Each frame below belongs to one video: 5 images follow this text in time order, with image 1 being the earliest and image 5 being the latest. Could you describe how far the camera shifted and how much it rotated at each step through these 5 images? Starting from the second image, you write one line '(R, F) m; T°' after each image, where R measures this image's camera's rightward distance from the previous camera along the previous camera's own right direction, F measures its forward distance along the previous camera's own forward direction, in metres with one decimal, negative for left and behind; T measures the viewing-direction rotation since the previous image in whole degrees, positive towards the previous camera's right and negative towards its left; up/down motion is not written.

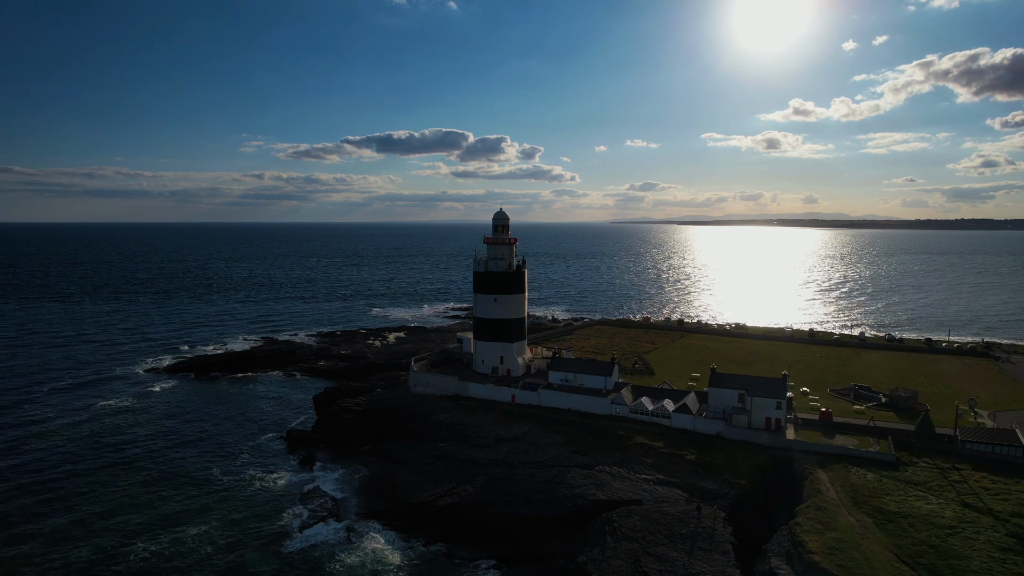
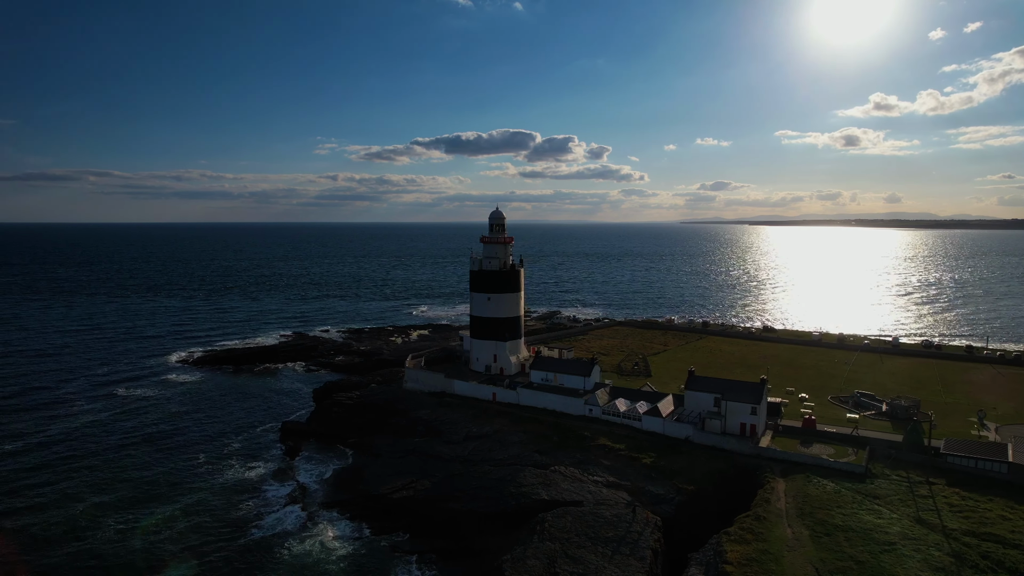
(+4.6, +0.1) m; -5°
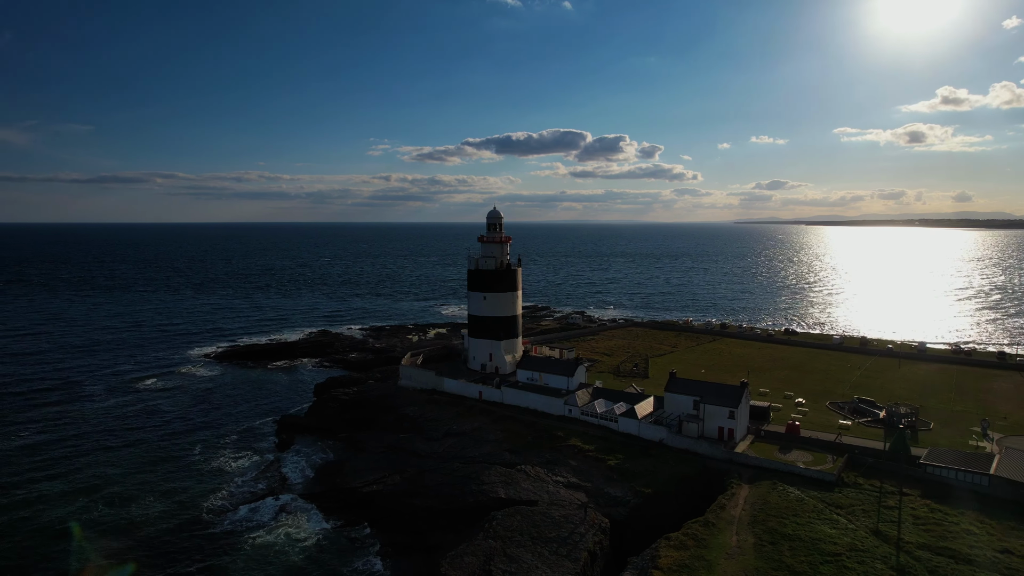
(+3.4, 0.0) m; -4°
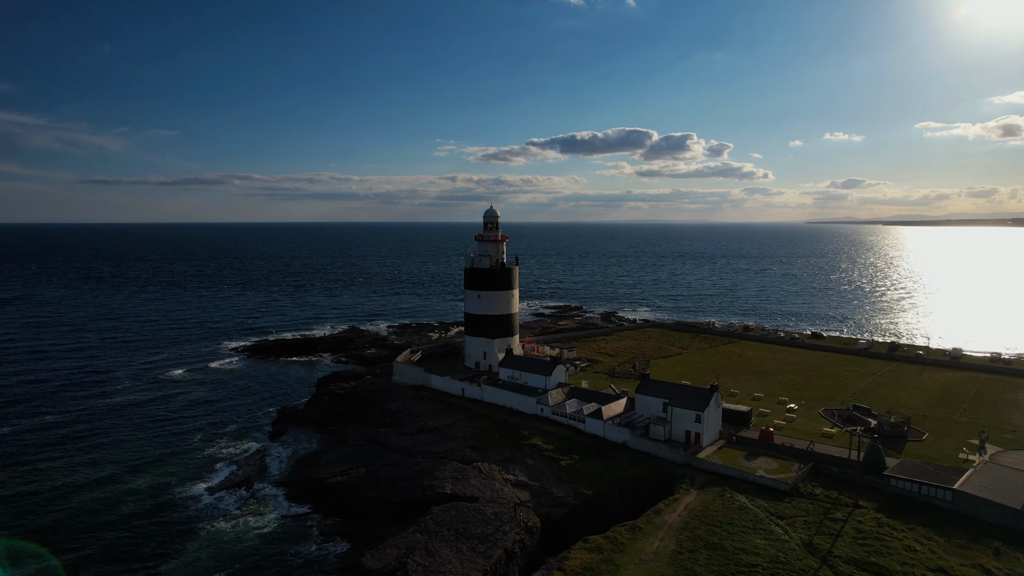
(+4.4, +0.1) m; -5°
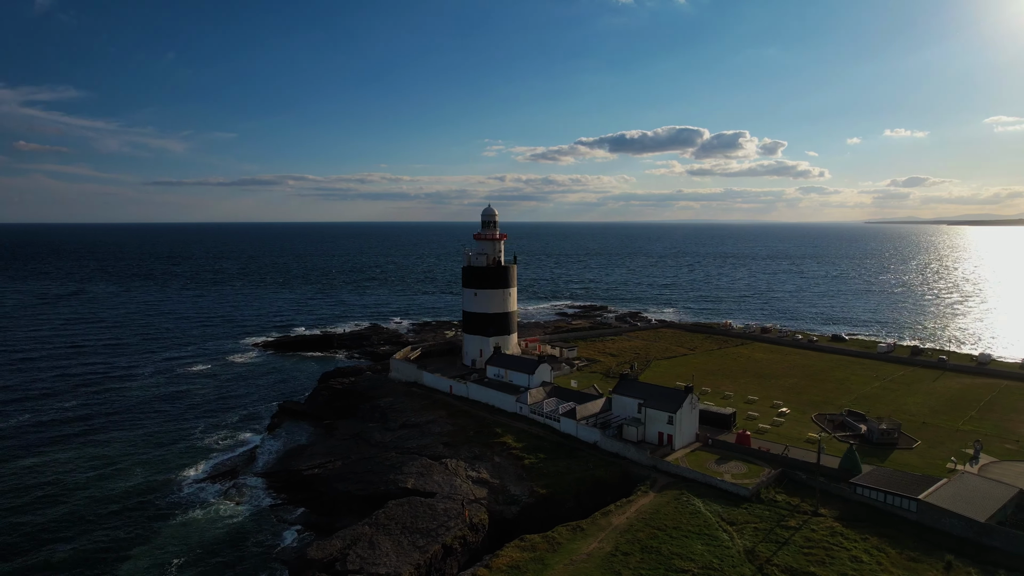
(+3.3, +0.1) m; -4°
